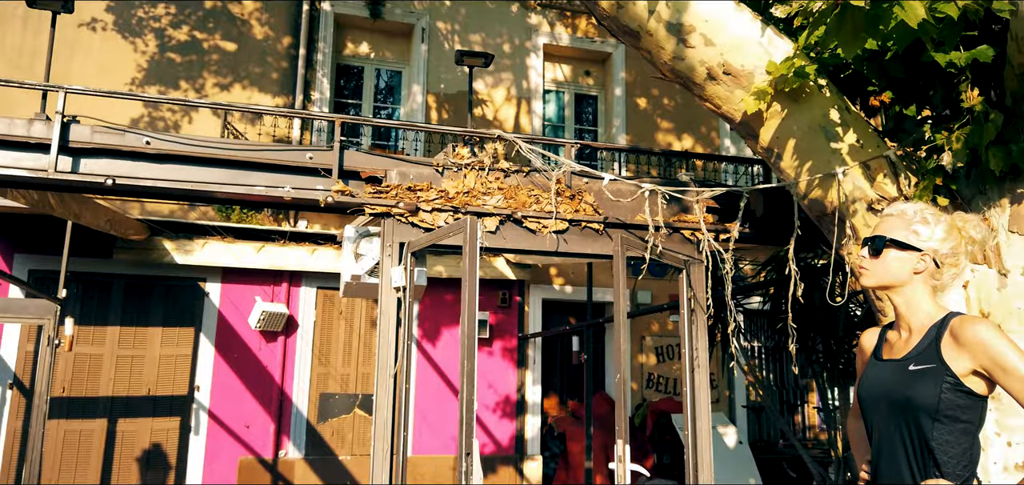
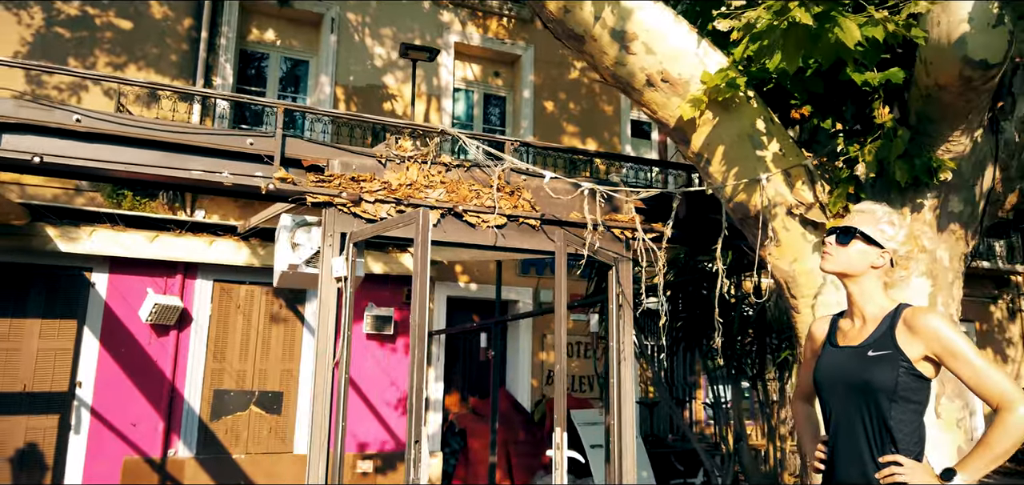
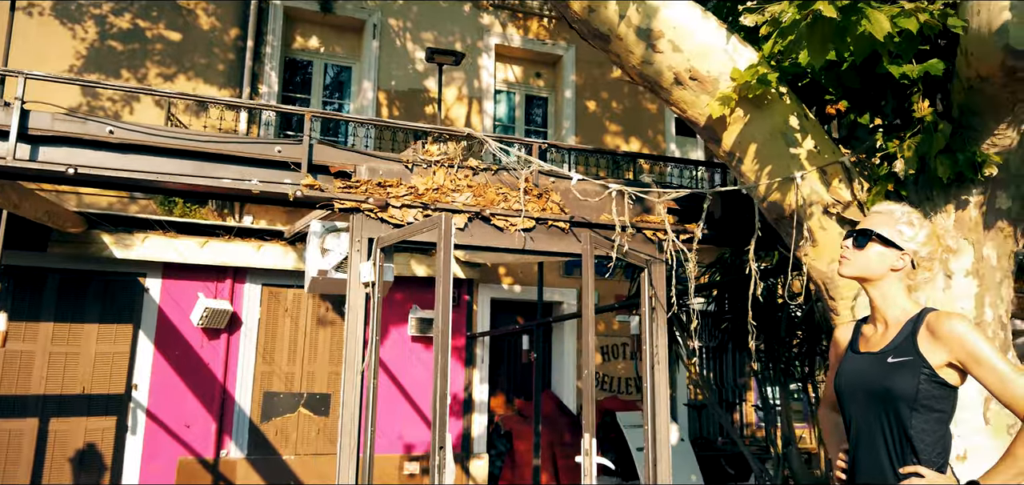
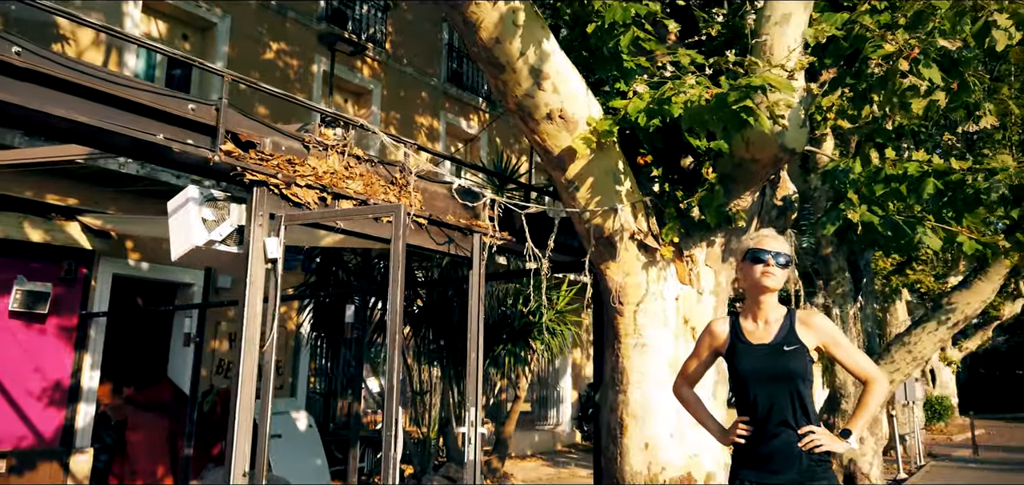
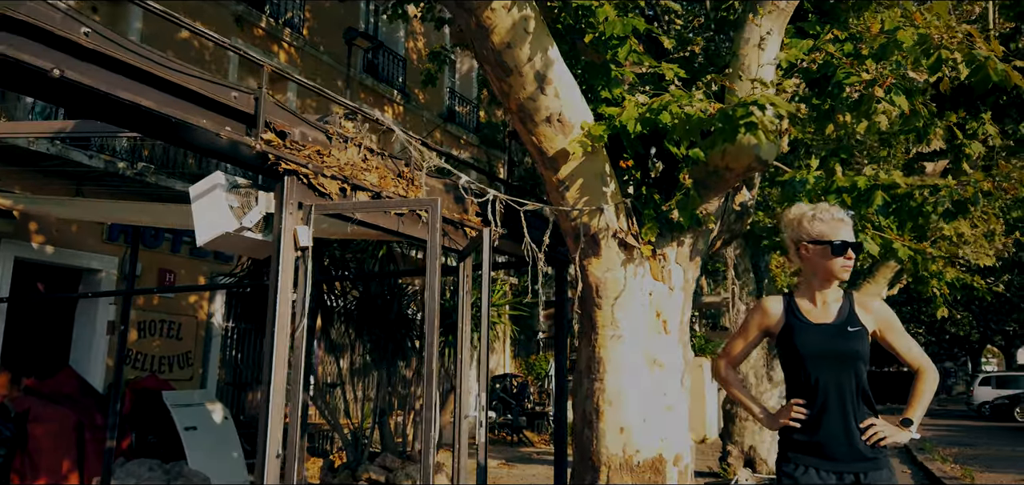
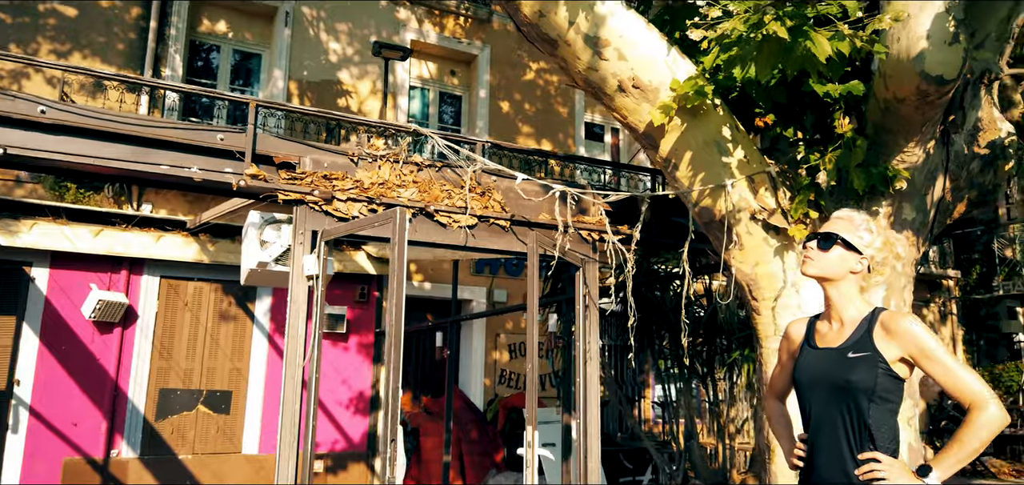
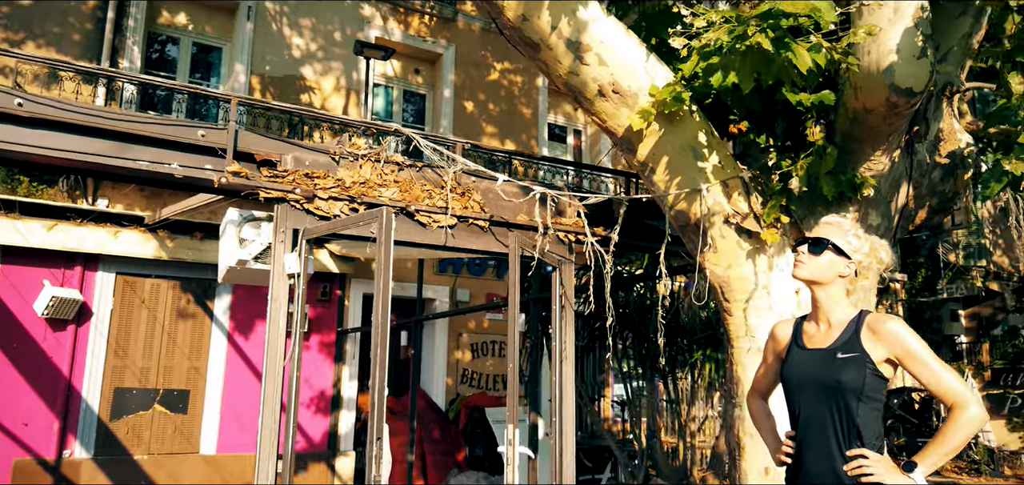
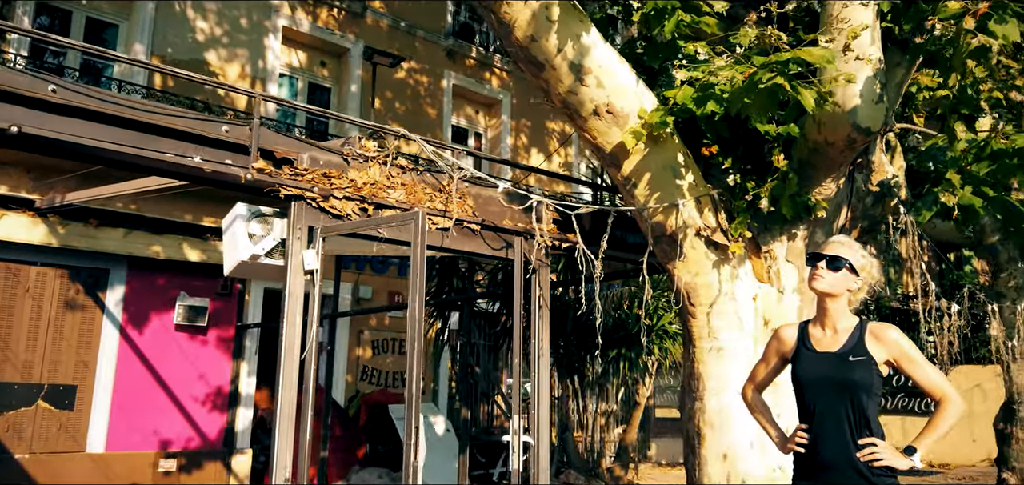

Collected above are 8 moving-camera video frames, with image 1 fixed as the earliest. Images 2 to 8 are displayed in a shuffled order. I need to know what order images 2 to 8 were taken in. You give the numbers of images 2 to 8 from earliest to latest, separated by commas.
3, 2, 6, 7, 8, 4, 5
